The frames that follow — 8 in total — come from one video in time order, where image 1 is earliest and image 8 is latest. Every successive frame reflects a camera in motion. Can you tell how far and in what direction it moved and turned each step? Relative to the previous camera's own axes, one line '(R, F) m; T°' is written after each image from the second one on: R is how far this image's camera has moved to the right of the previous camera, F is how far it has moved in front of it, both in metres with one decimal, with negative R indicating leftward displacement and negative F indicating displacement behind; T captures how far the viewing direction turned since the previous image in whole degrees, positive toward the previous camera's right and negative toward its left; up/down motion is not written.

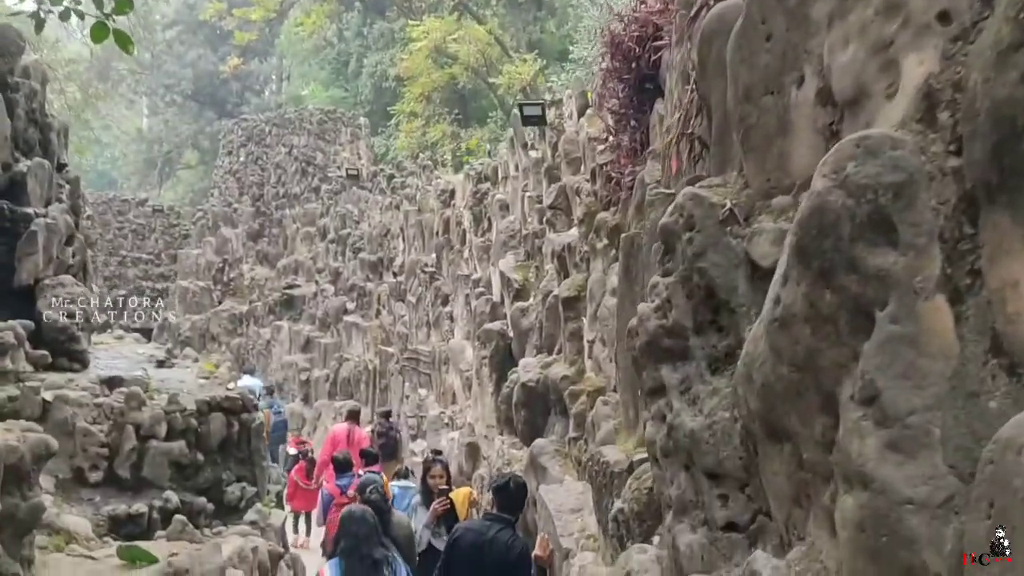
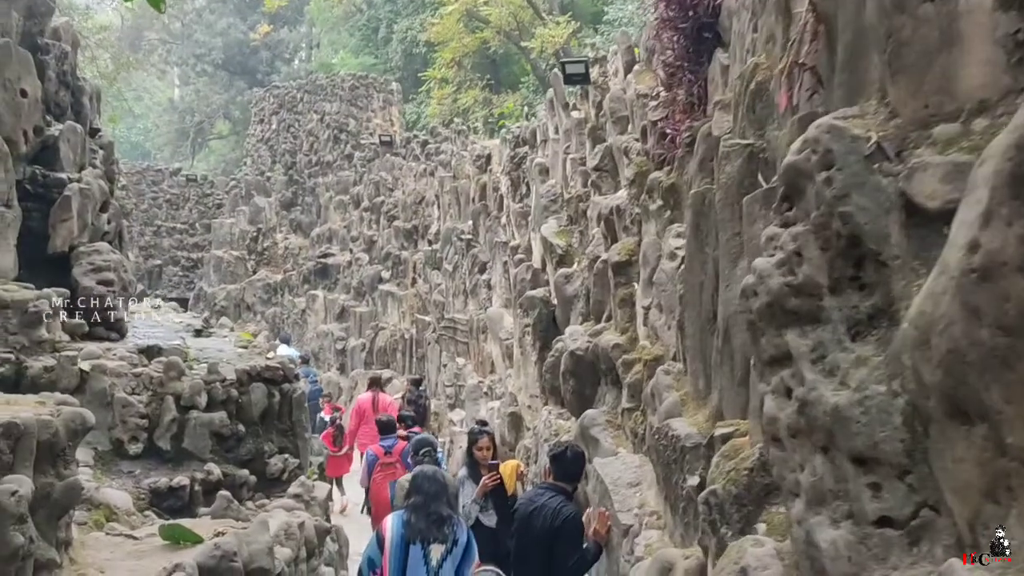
(-0.1, +0.3) m; -2°
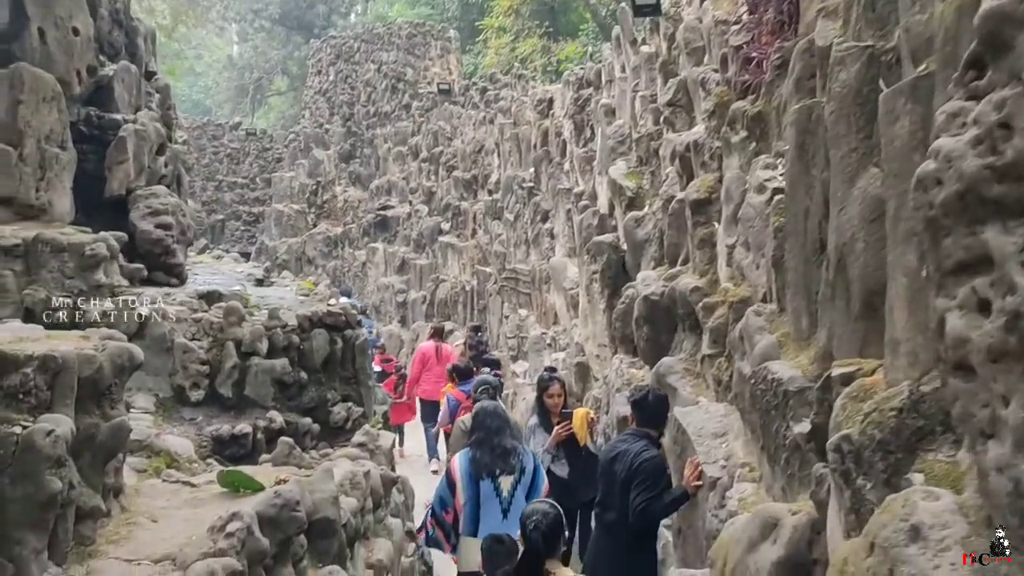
(-0.1, +0.3) m; -4°
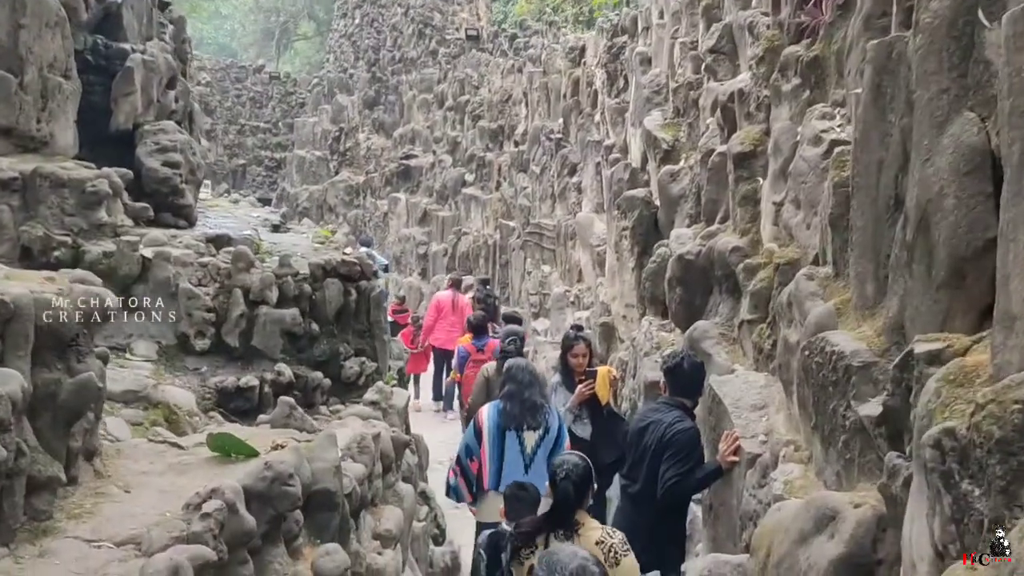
(0.0, +0.4) m; -1°
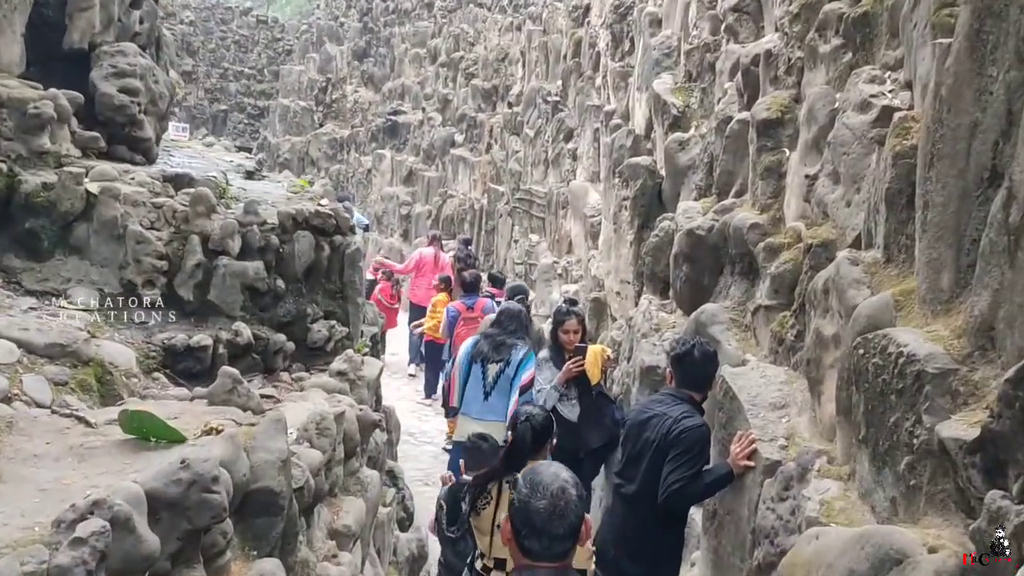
(-0.1, +0.6) m; +1°
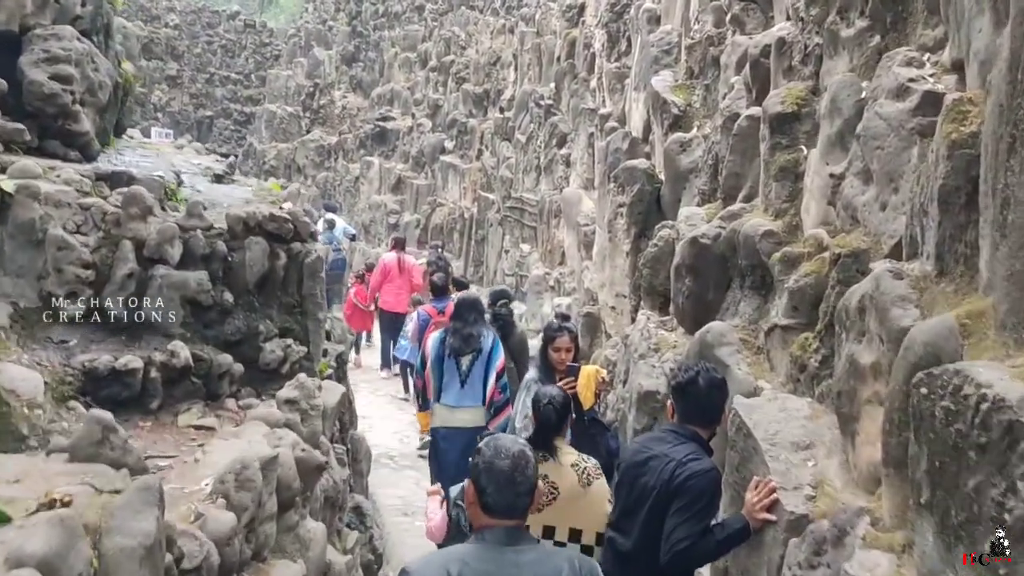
(+0.1, +0.6) m; 0°
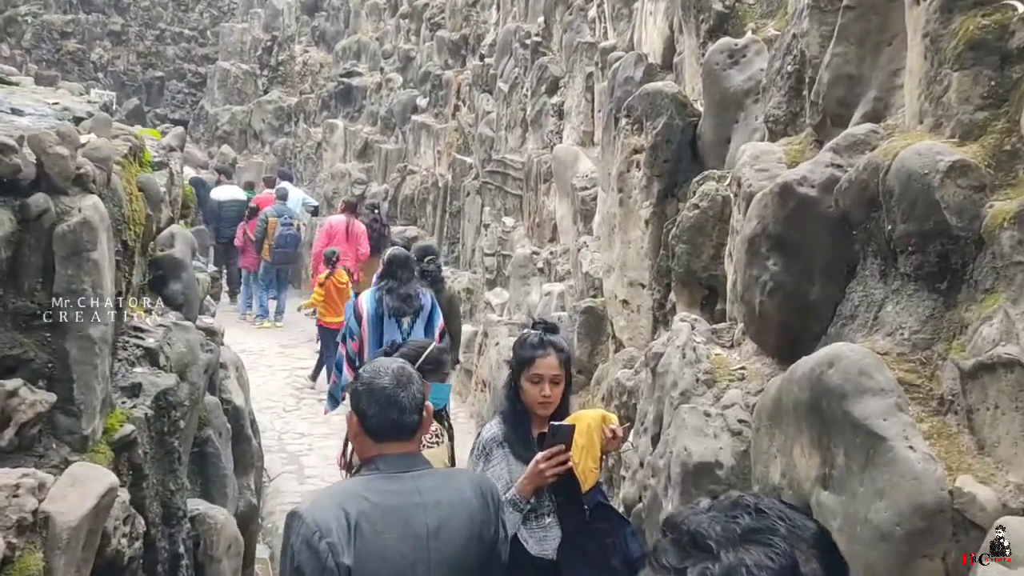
(+0.2, +2.1) m; 0°
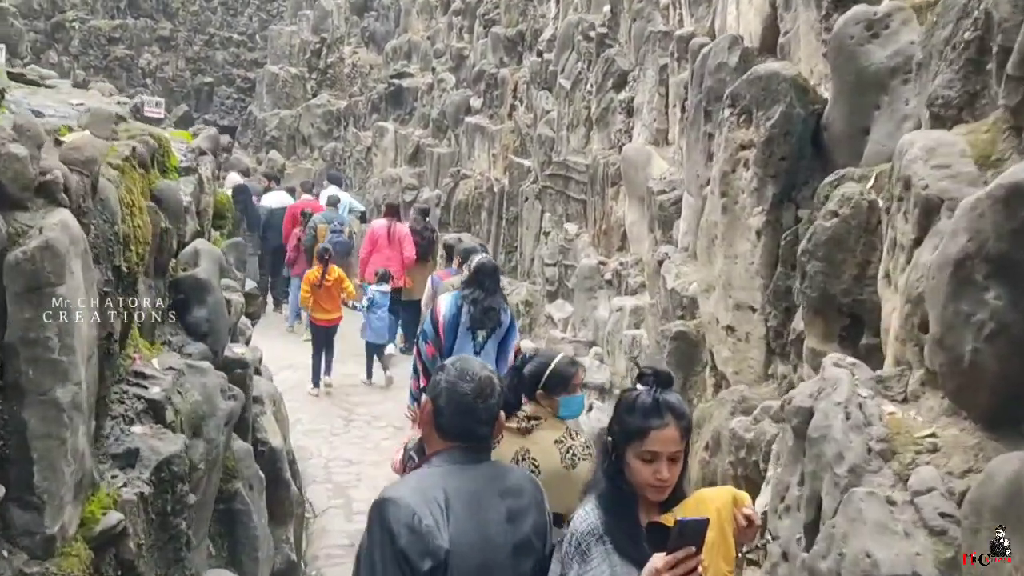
(-0.1, +0.7) m; -3°
